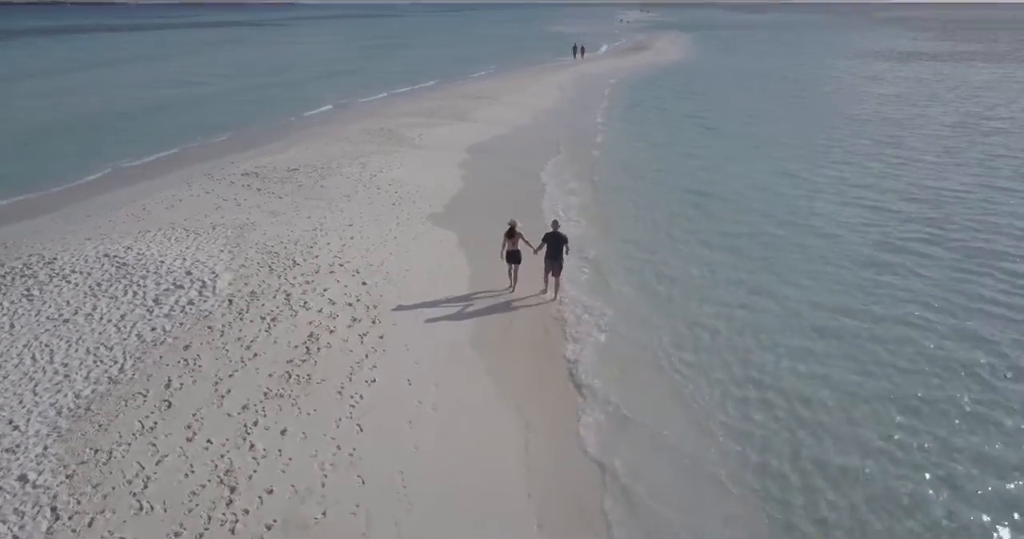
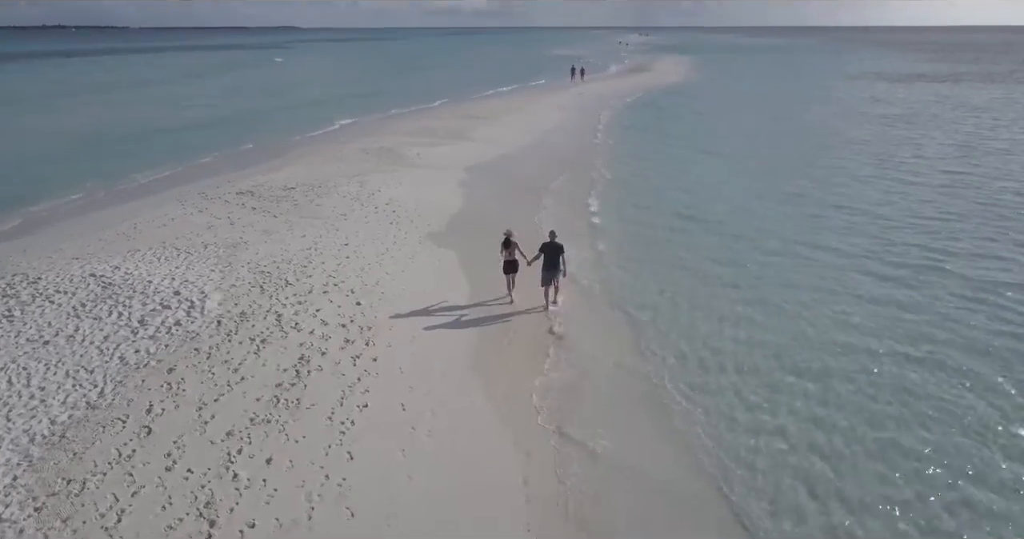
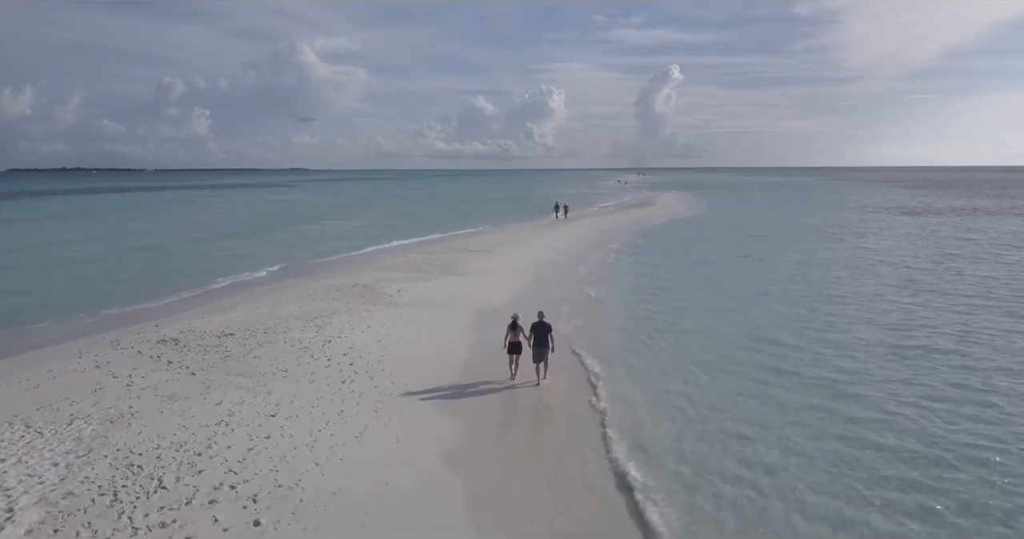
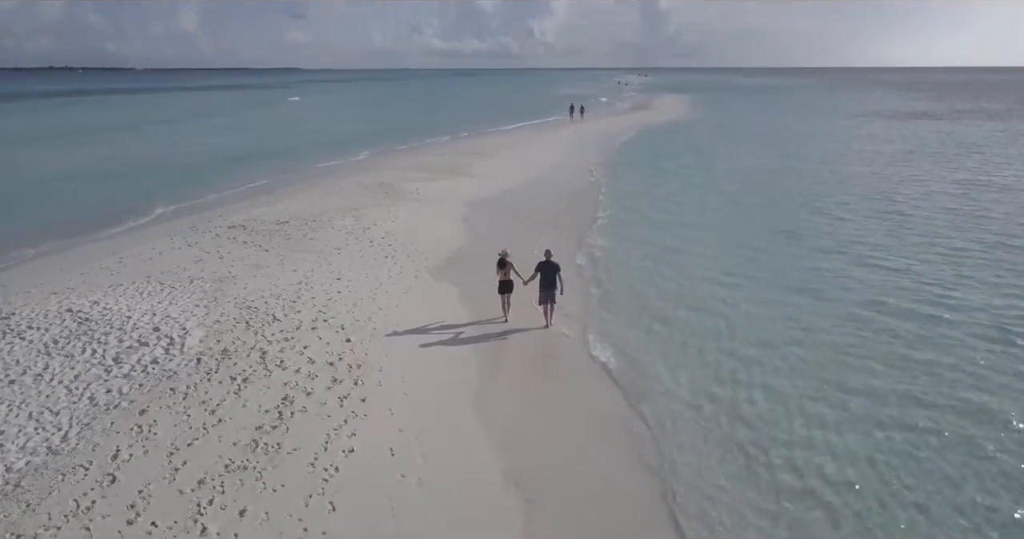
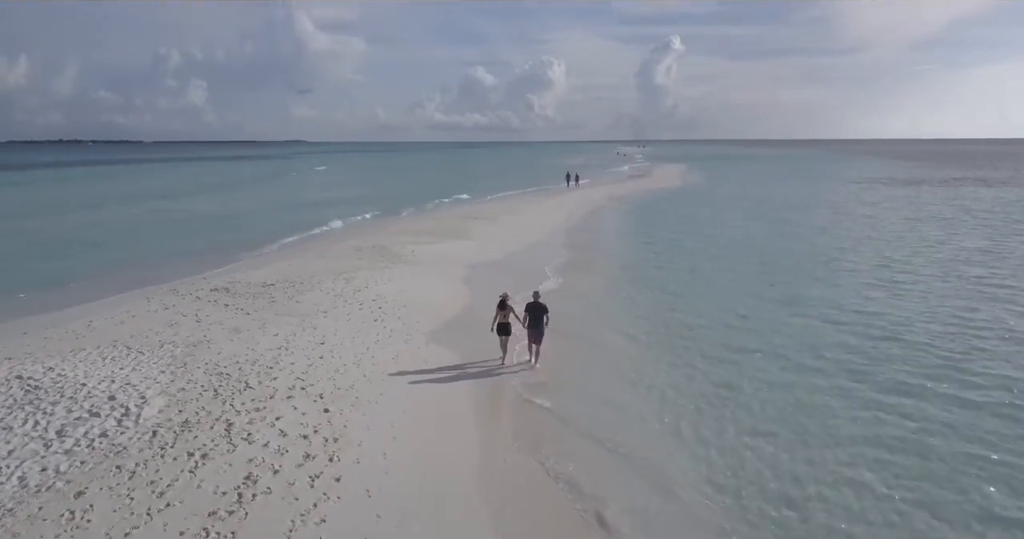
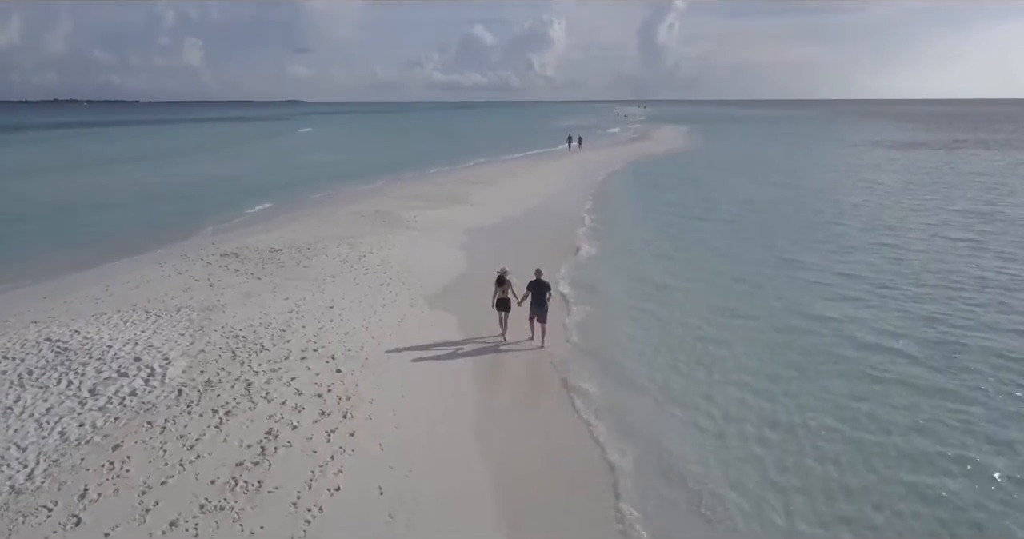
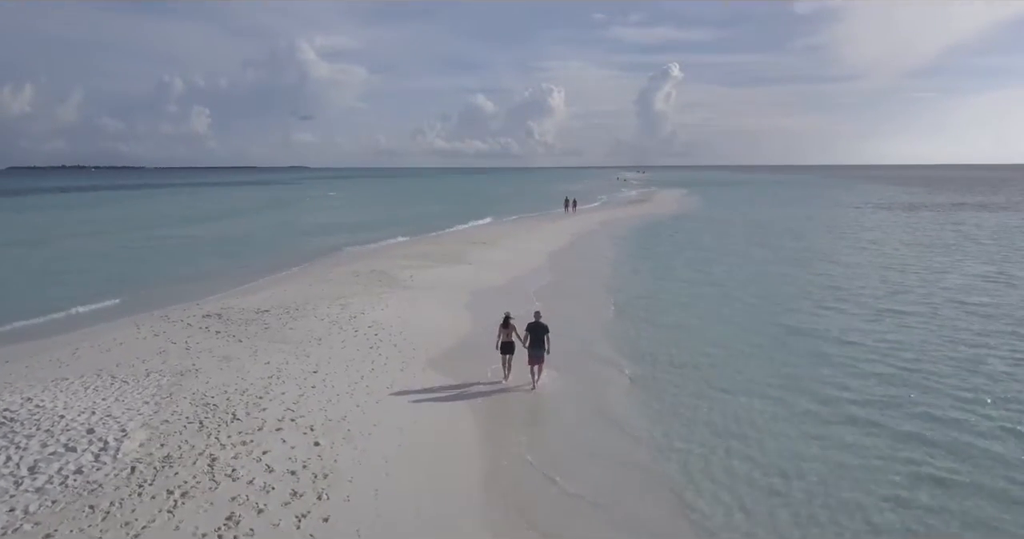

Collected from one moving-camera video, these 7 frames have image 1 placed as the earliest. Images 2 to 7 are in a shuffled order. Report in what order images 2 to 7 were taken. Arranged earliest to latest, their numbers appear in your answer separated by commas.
2, 4, 6, 5, 7, 3
